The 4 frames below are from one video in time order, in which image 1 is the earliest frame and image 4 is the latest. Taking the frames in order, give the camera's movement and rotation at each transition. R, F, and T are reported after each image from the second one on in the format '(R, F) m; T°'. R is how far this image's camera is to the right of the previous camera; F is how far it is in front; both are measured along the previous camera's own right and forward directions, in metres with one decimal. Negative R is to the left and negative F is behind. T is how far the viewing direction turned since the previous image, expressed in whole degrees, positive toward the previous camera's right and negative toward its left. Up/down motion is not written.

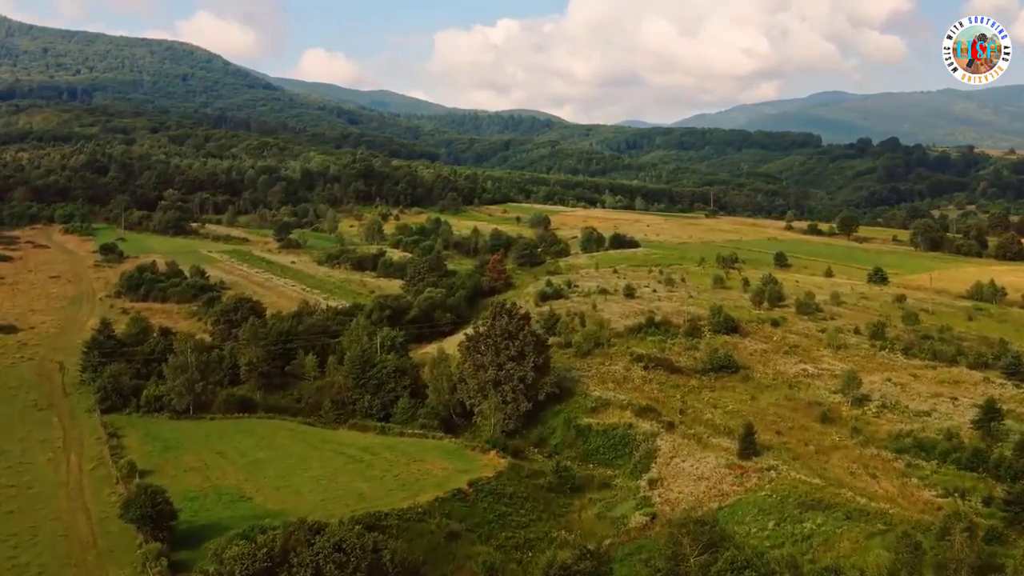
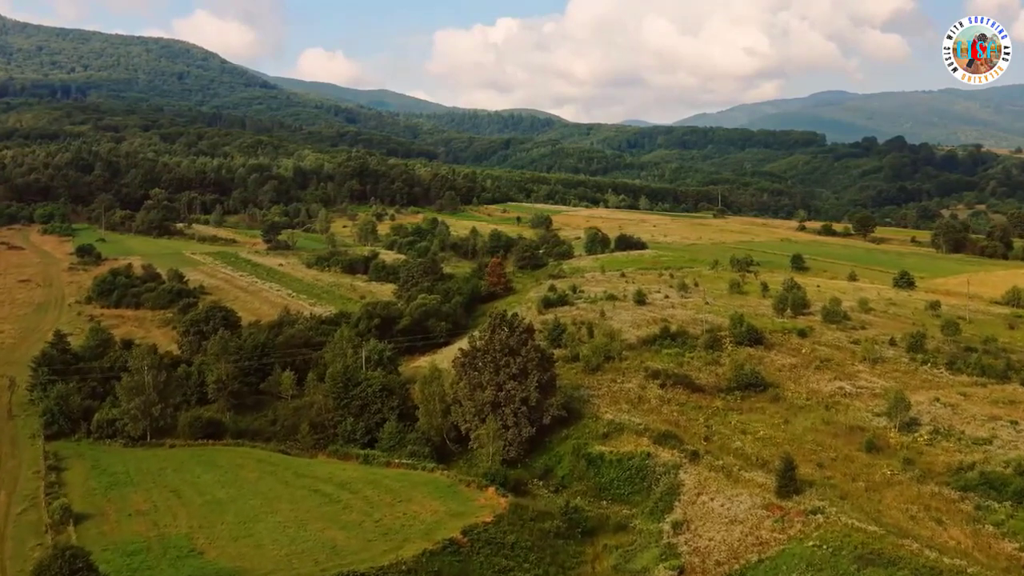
(-0.1, +5.5) m; 0°
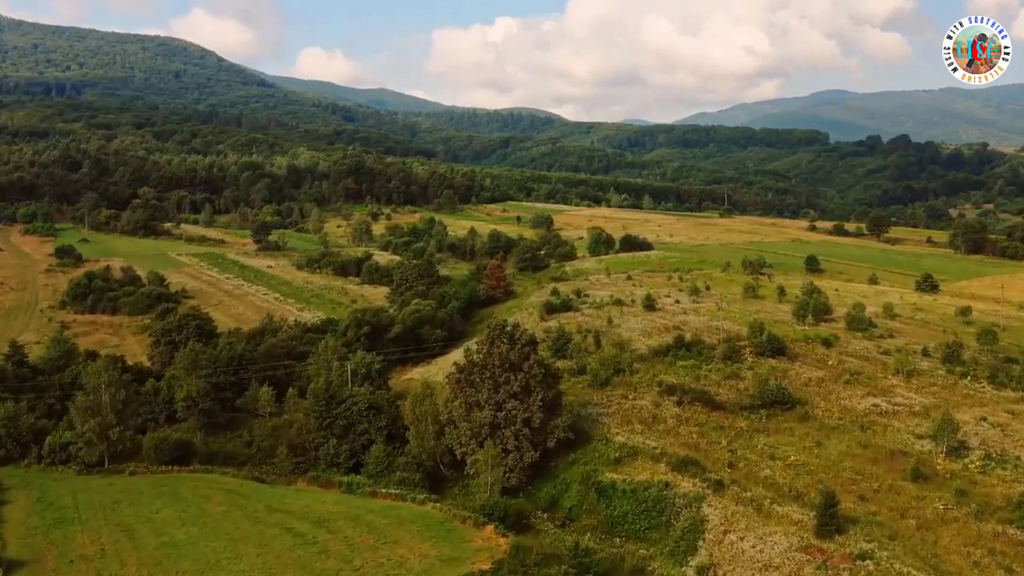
(-0.1, +4.3) m; 0°
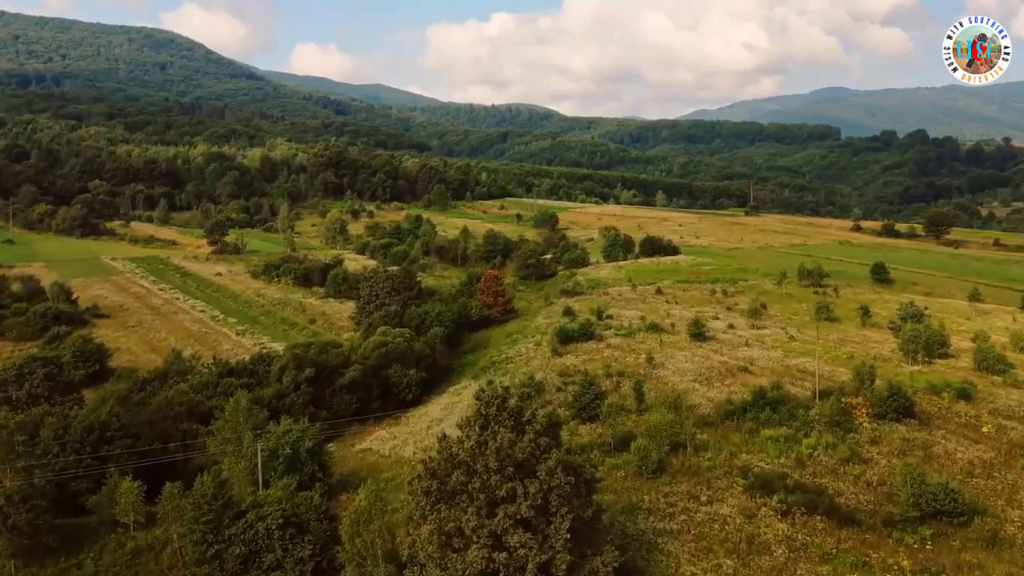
(-0.3, +15.4) m; 0°
